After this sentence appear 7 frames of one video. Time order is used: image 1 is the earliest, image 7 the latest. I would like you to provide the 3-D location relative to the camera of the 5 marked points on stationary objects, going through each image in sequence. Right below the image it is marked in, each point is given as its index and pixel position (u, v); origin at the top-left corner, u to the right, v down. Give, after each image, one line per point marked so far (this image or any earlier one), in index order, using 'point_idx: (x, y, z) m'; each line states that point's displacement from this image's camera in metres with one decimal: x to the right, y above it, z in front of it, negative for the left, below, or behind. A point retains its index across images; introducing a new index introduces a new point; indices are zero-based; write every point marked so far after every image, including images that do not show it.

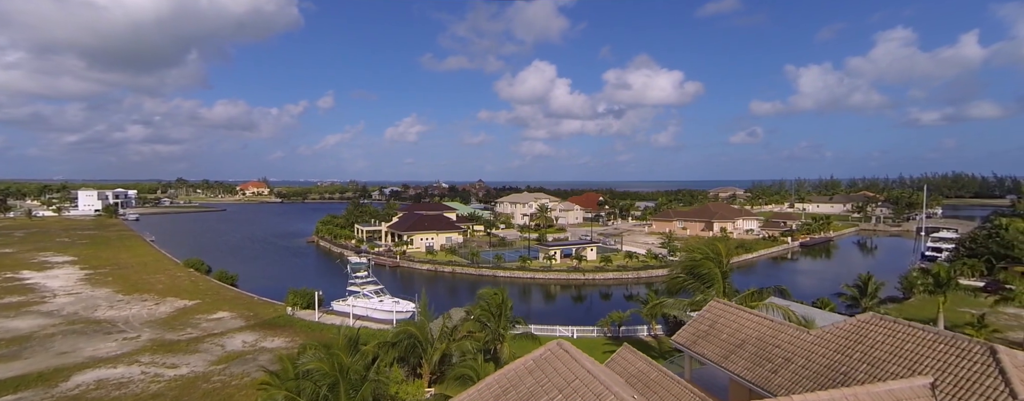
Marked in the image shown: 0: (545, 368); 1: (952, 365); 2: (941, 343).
0: (+1.1, -5.5, +17.0) m
1: (+12.8, -4.8, +14.9) m
2: (+13.3, -4.4, +15.8) m
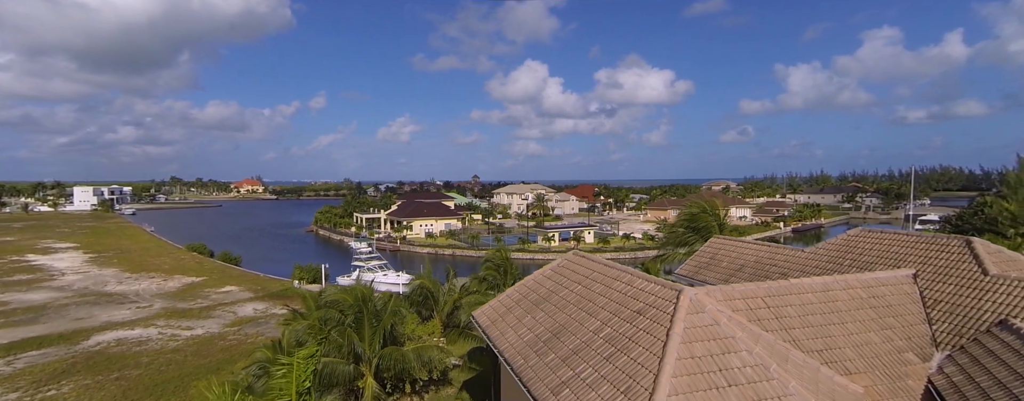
0: (+1.8, -2.6, +18.6) m
1: (+13.6, -1.8, +16.6) m
2: (+14.0, -1.4, +17.5) m
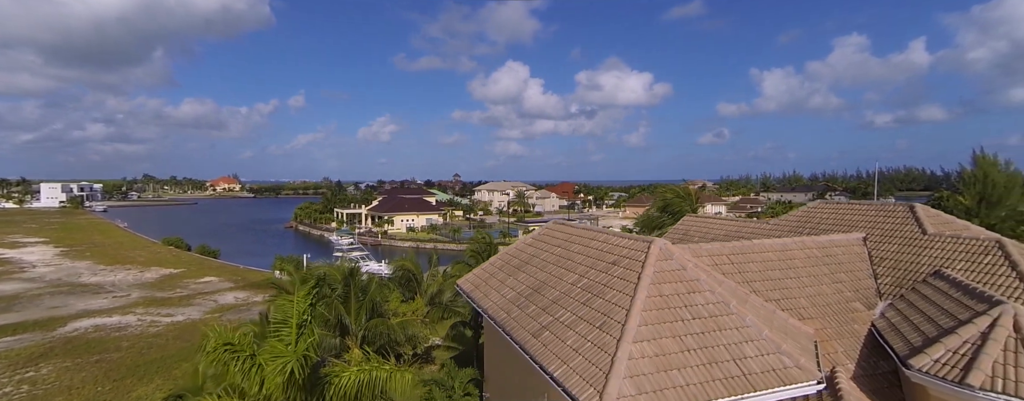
0: (+1.2, -1.5, +19.7) m
1: (+13.0, -0.8, +18.1) m
2: (+13.4, -0.3, +19.0) m
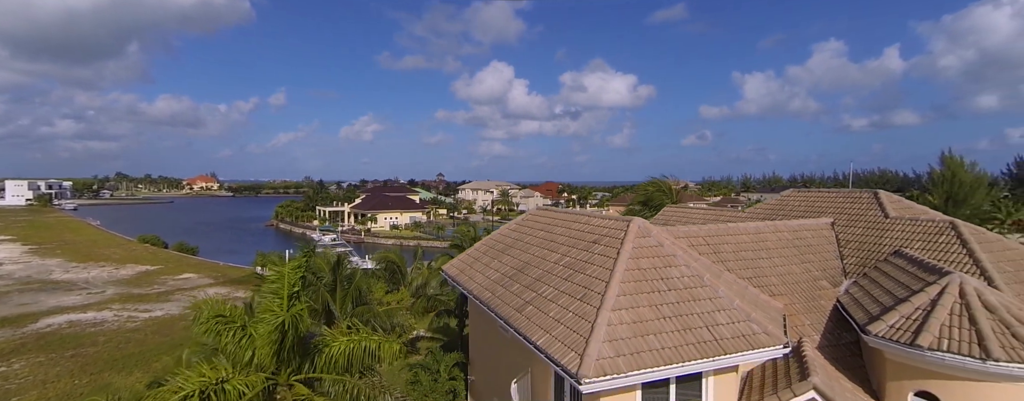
0: (+0.6, -0.9, +20.2) m
1: (+12.5, -0.3, +19.1) m
2: (+12.8, +0.2, +19.9) m
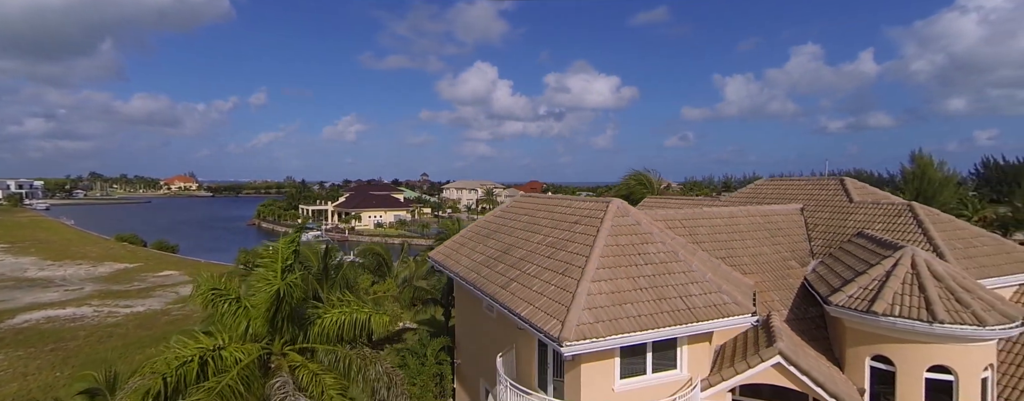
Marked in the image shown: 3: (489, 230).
0: (-0.1, -0.4, +20.8) m
1: (+11.9, +0.2, +20.0) m
2: (+12.2, +0.7, +20.9) m
3: (-0.9, -1.2, +20.0) m
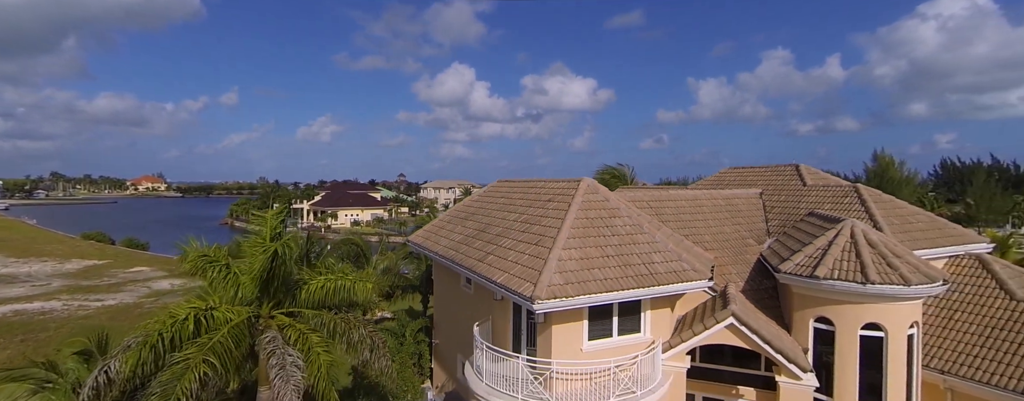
0: (-1.0, +0.2, +21.7) m
1: (+10.9, +0.9, +21.4) m
2: (+11.2, +1.3, +22.3) m
3: (-1.8, -0.5, +20.8) m
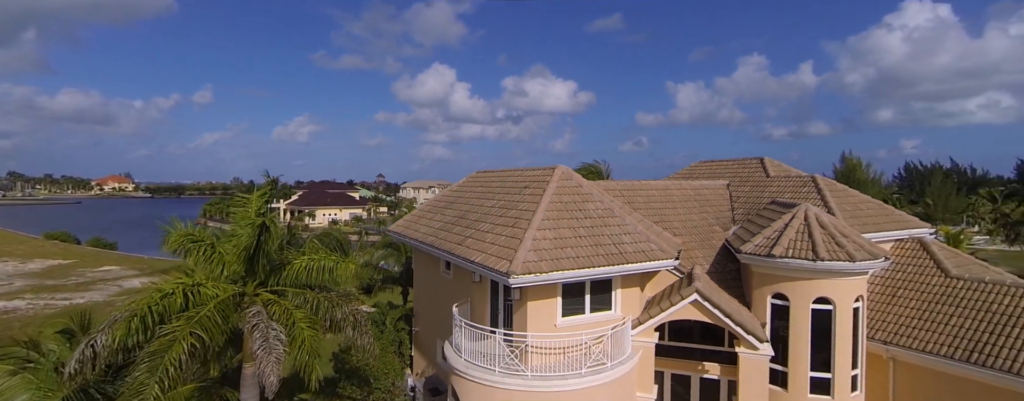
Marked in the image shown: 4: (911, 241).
0: (-2.0, +0.6, +22.3) m
1: (+10.0, +1.2, +22.5) m
2: (+10.3, +1.7, +23.4) m
3: (-2.7, -0.1, +21.4) m
4: (+13.0, -1.3, +16.6) m
